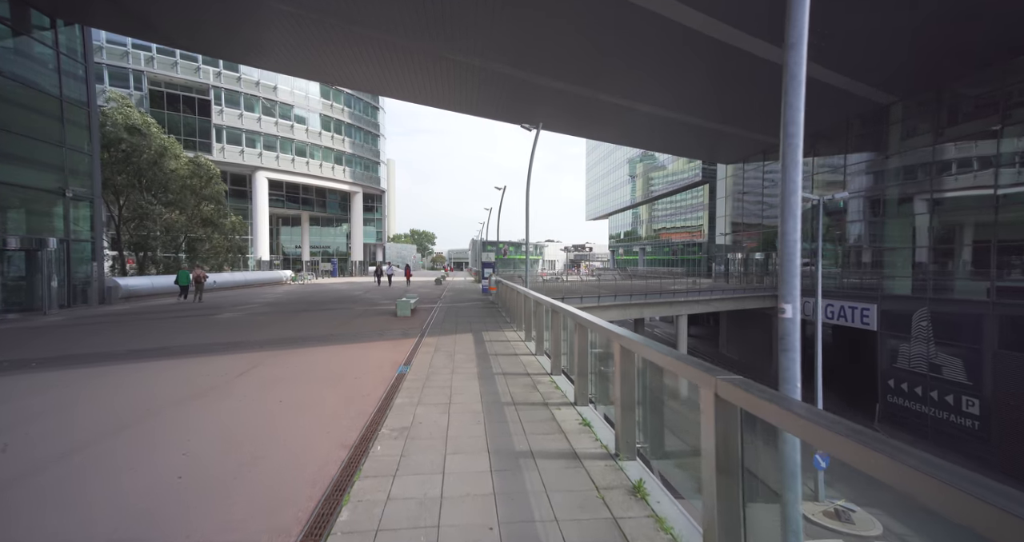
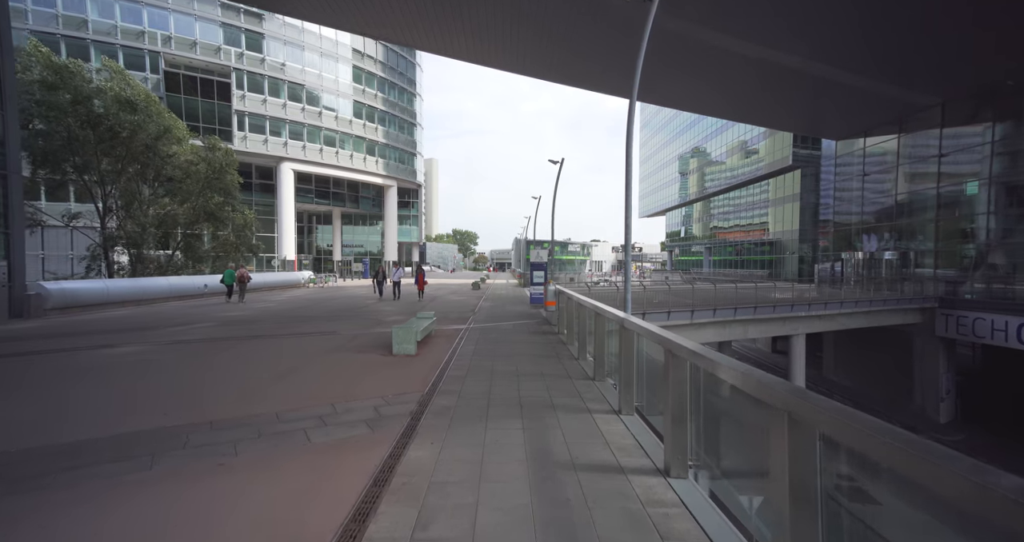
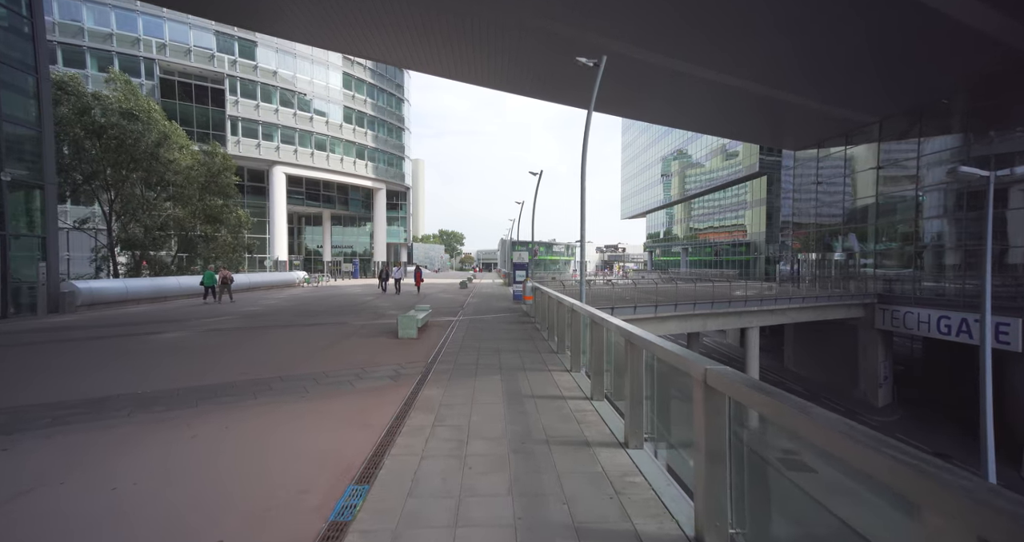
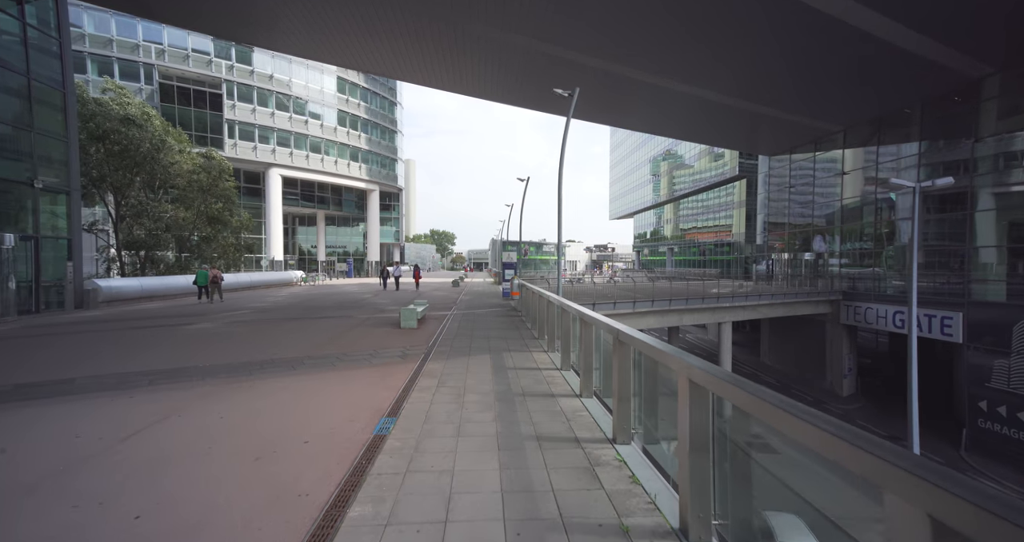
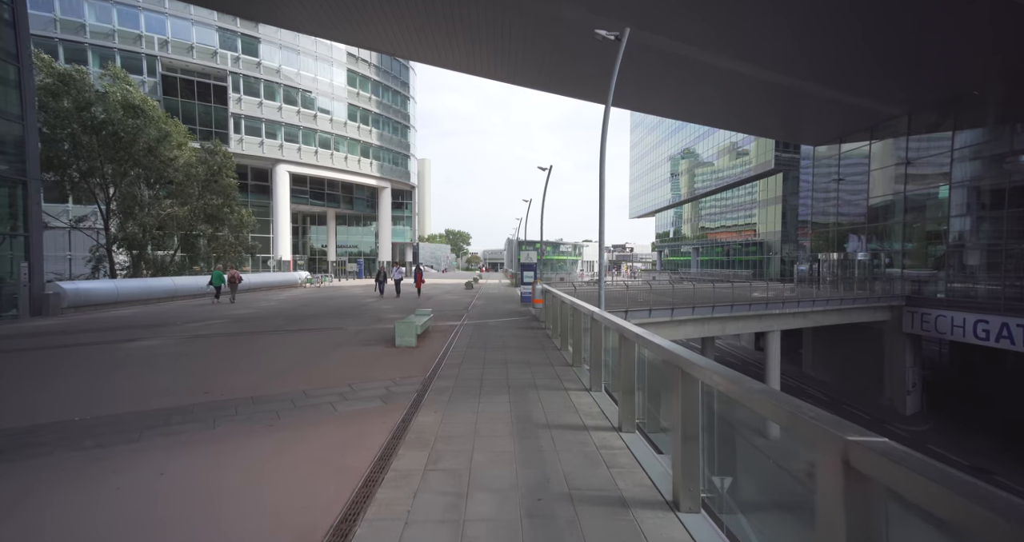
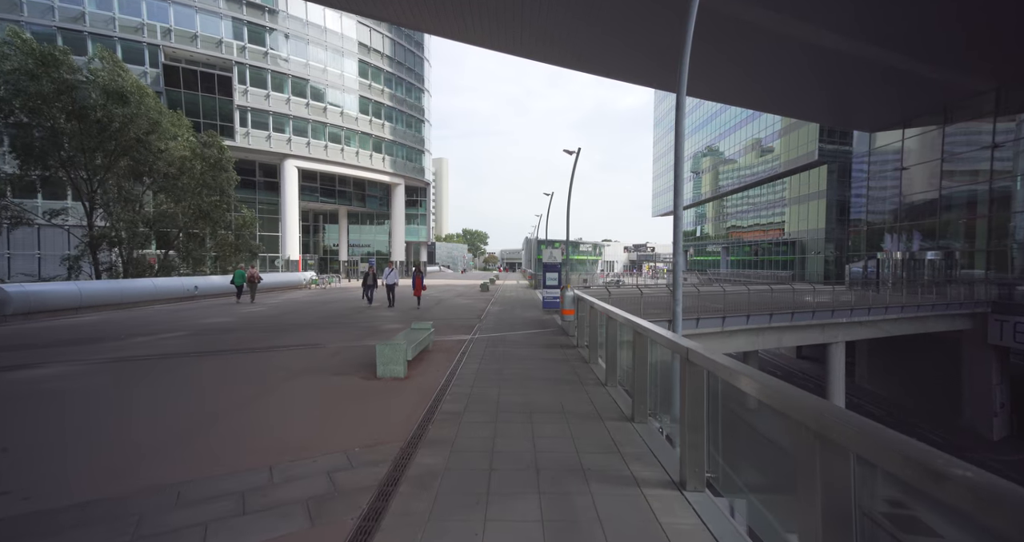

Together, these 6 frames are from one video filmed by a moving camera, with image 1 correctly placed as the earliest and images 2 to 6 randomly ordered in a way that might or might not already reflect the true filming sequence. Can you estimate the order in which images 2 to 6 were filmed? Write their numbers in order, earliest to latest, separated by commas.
4, 3, 5, 2, 6
